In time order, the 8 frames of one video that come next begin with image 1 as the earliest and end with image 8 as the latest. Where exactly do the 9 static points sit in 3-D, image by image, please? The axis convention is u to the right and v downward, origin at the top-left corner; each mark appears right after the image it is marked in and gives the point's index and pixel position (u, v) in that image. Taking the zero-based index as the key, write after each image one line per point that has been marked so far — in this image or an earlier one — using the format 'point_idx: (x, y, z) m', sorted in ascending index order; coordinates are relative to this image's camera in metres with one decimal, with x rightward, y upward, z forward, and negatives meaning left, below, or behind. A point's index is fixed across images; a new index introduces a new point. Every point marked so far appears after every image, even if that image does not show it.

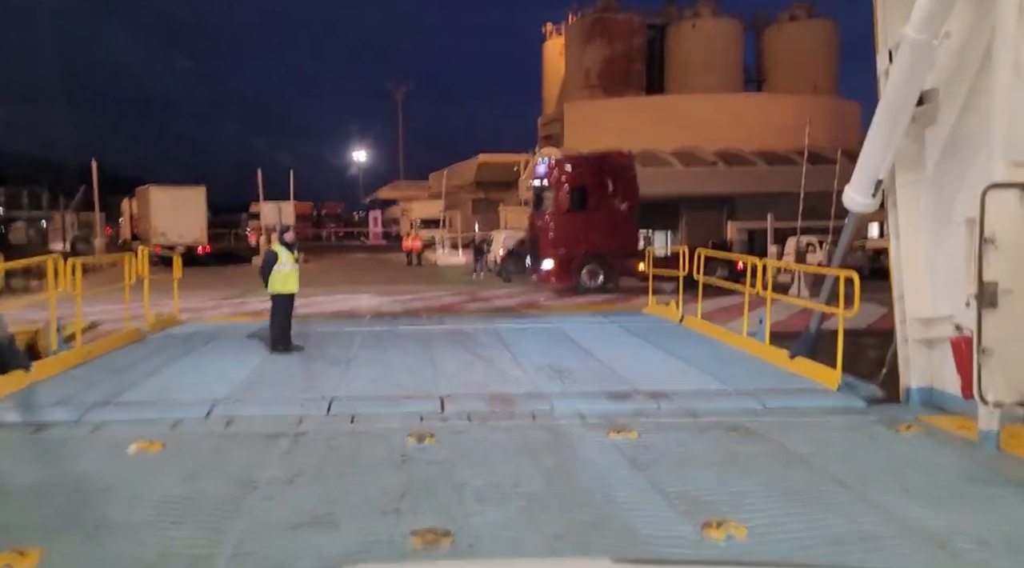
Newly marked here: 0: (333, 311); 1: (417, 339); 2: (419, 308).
0: (-3.9, -0.6, +18.4) m
1: (-1.2, -0.7, +10.7) m
2: (-2.1, -0.6, +18.6) m
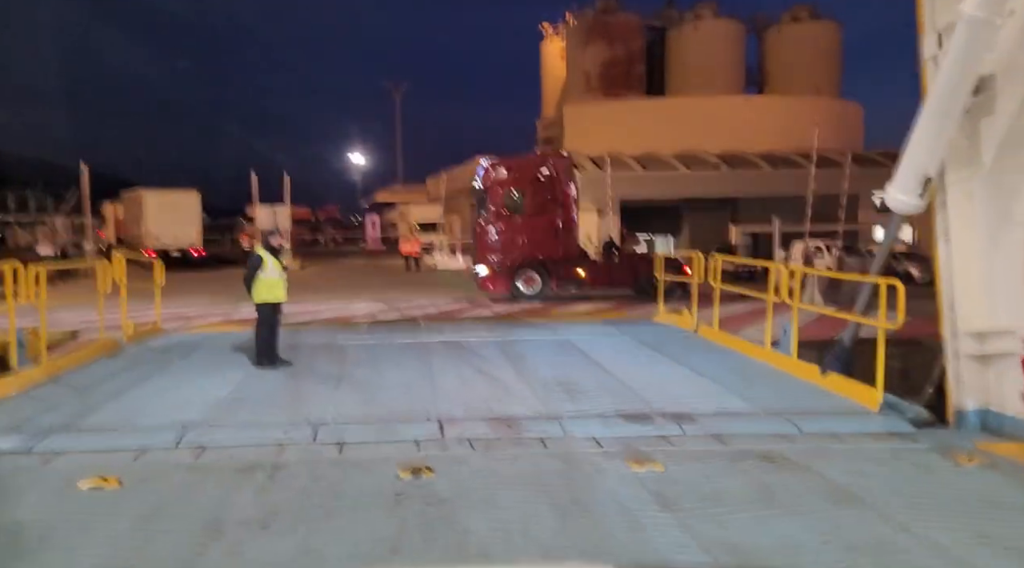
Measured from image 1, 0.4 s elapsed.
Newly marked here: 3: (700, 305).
0: (-3.9, -0.7, +17.6) m
1: (-1.2, -0.8, +9.9) m
2: (-2.1, -0.7, +17.8) m
3: (+4.2, -0.5, +18.4) m
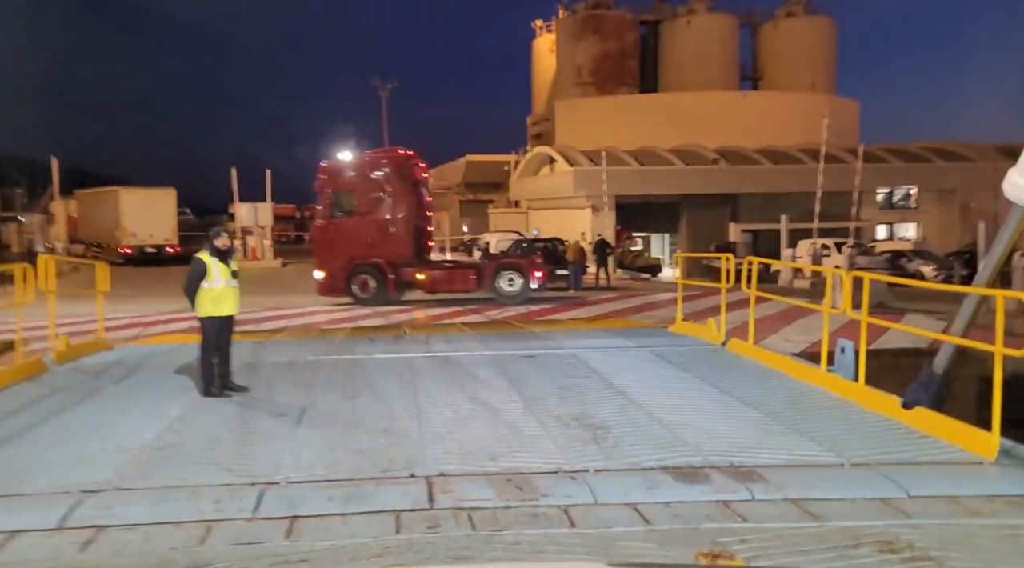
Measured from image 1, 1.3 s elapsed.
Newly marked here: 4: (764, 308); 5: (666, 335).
0: (-4.0, -0.8, +16.0) m
1: (-1.1, -0.9, +8.3) m
2: (-2.2, -0.8, +16.2) m
3: (+4.1, -0.5, +16.9) m
4: (+5.1, -0.5, +16.6) m
5: (+2.0, -0.7, +10.7) m
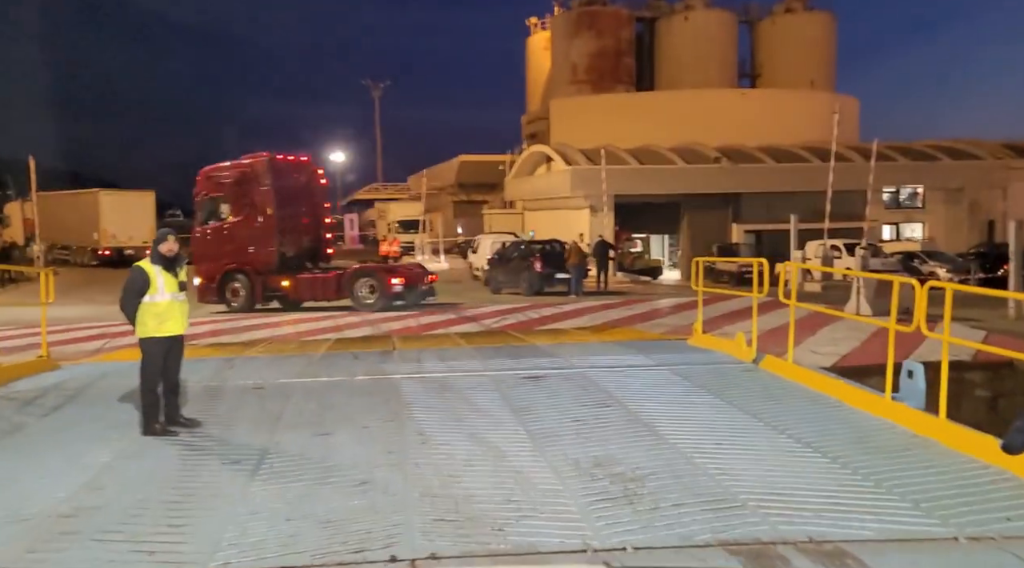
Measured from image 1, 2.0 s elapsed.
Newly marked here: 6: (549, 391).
0: (-4.0, -0.9, +14.7) m
1: (-1.1, -1.0, +7.1) m
2: (-2.2, -0.9, +15.0) m
3: (+4.1, -0.6, +15.7) m
4: (+5.1, -0.6, +15.4) m
5: (+2.0, -0.8, +9.5) m
6: (+0.3, -1.0, +7.5) m
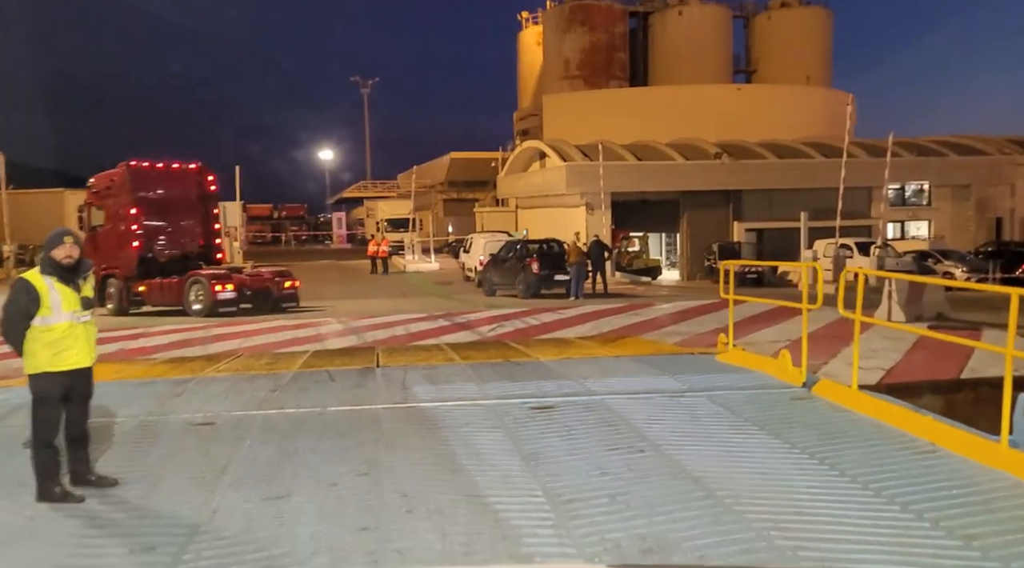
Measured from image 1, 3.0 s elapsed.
0: (-4.0, -1.0, +13.3) m
1: (-1.1, -1.1, +5.7) m
2: (-2.2, -1.0, +13.5) m
3: (+4.1, -0.7, +14.4) m
4: (+5.0, -0.6, +14.1) m
5: (+2.1, -0.9, +8.1) m
6: (+0.4, -1.0, +6.0) m
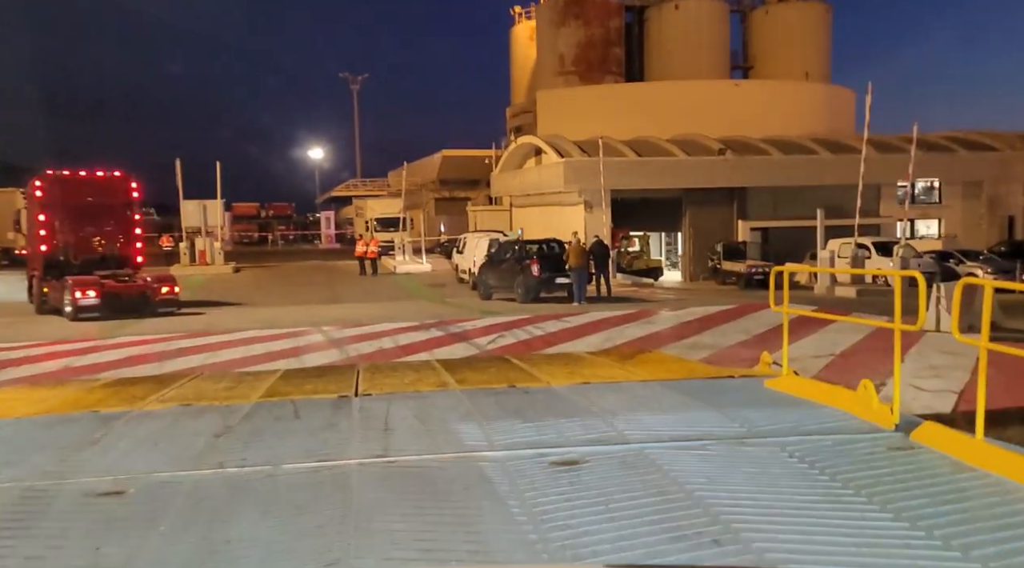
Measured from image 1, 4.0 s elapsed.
0: (-4.0, -1.1, +11.6) m
1: (-1.0, -1.2, +4.0) m
2: (-2.2, -1.1, +11.9) m
3: (+4.1, -0.8, +12.8) m
4: (+5.1, -0.7, +12.5) m
5: (+2.1, -1.0, +6.5) m
6: (+0.5, -1.1, +4.4) m
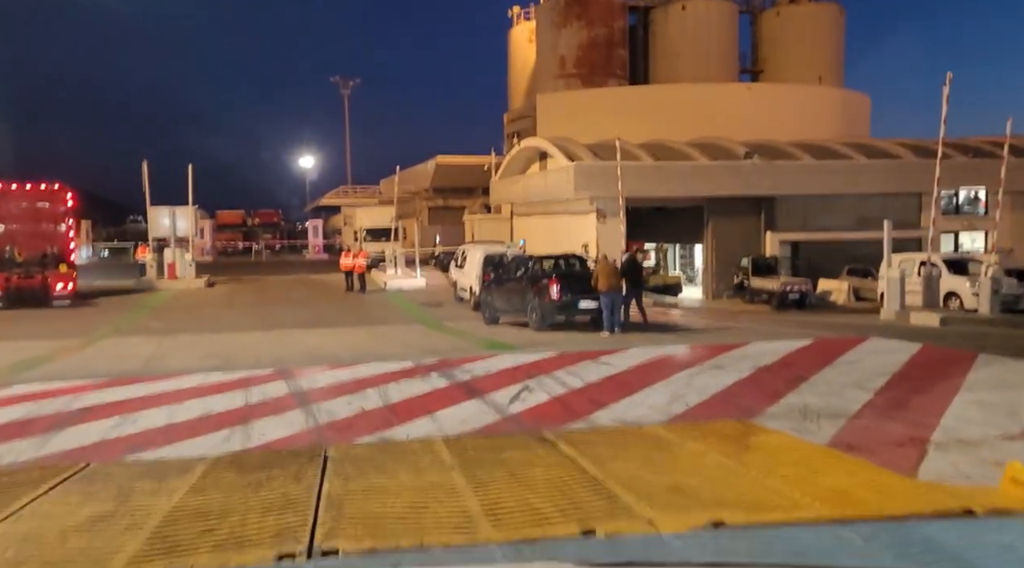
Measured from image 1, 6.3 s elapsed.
0: (-3.6, -1.5, +8.0) m
1: (-0.5, -1.5, +0.5) m
2: (-1.8, -1.5, +8.3) m
3: (+4.4, -1.2, +9.3) m
4: (+5.4, -1.2, +9.0) m
5: (+2.6, -1.3, +2.9) m
6: (+1.0, -1.5, +0.9) m
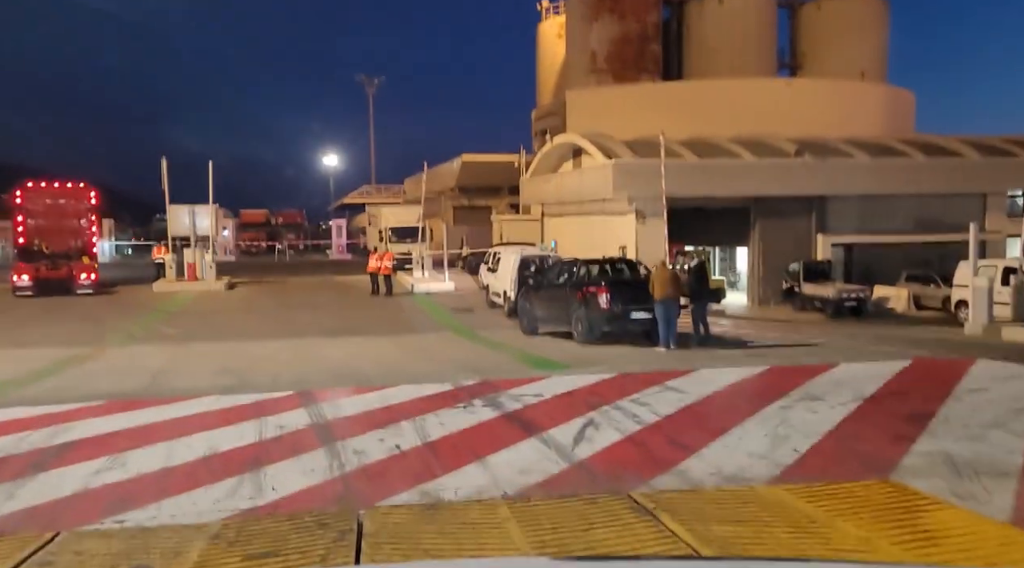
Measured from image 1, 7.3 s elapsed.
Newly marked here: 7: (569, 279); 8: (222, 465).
0: (-3.0, -1.6, +6.4) m
1: (-0.1, -1.7, -1.2) m
2: (-1.2, -1.6, +6.7) m
3: (+5.1, -1.4, +7.4) m
4: (+6.1, -1.4, +7.2) m
5: (+3.1, -1.5, +1.2) m
6: (+1.4, -1.6, -0.9) m
7: (+1.2, +0.1, +16.9) m
8: (-2.5, -1.6, +7.4) m
